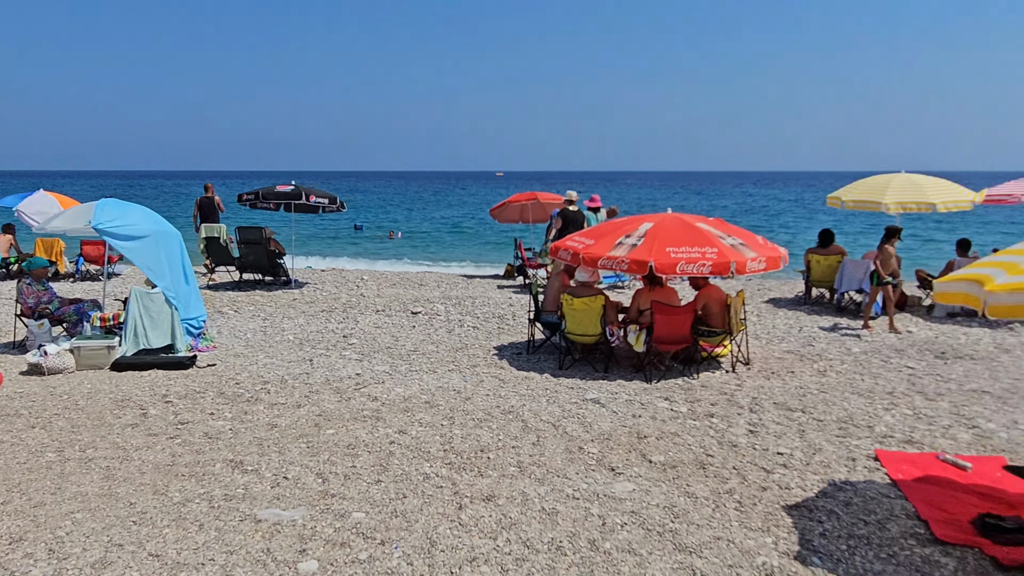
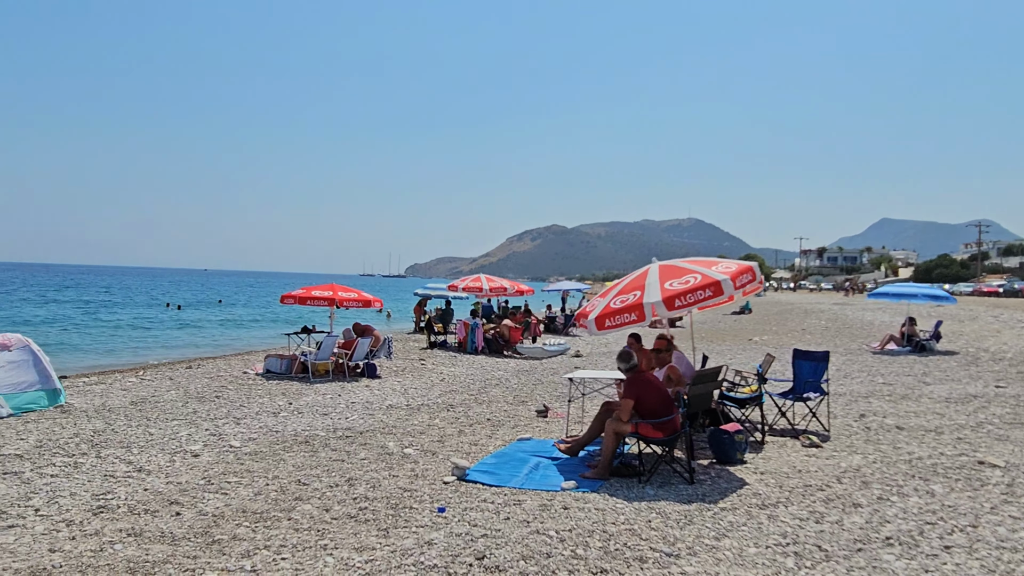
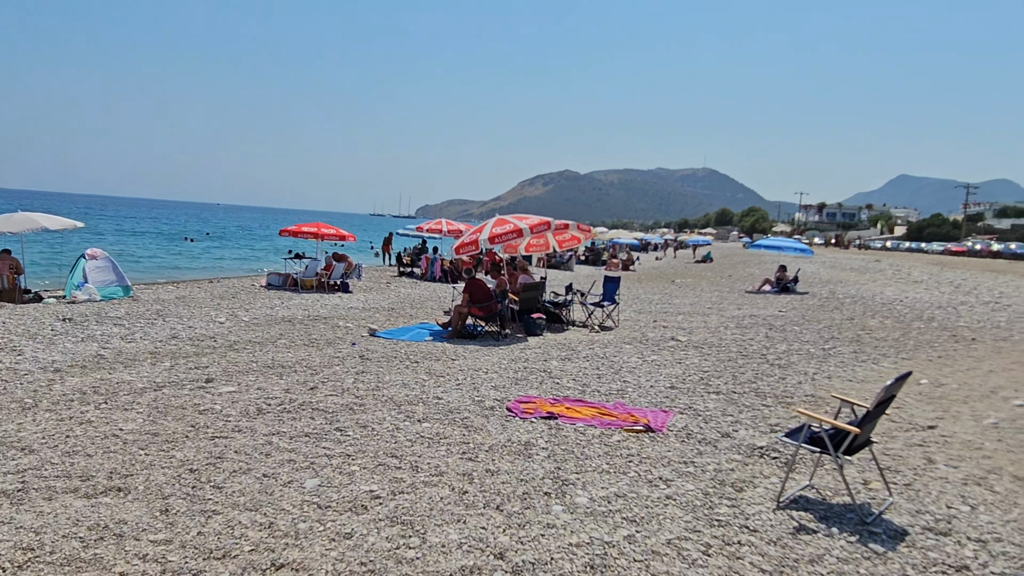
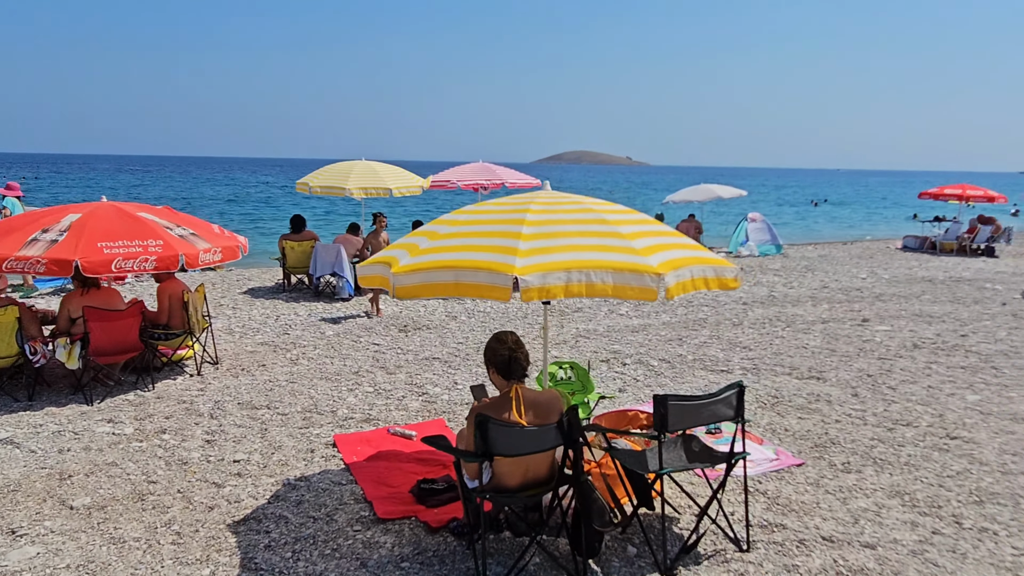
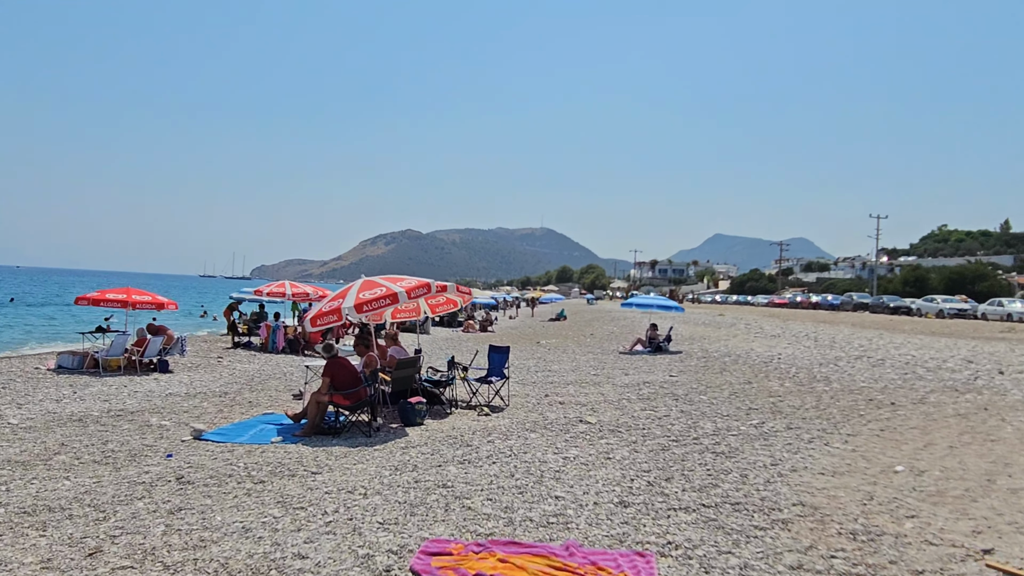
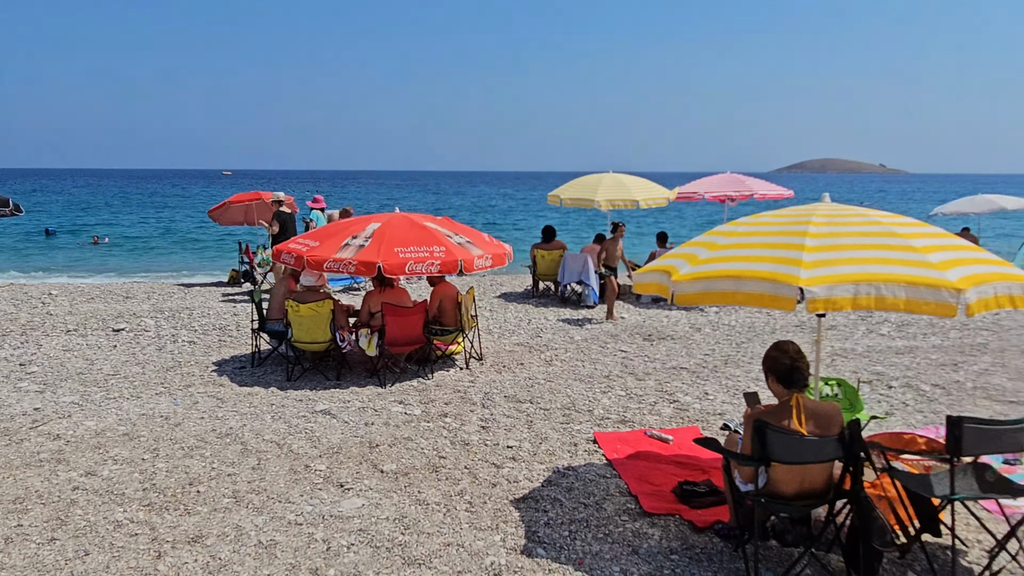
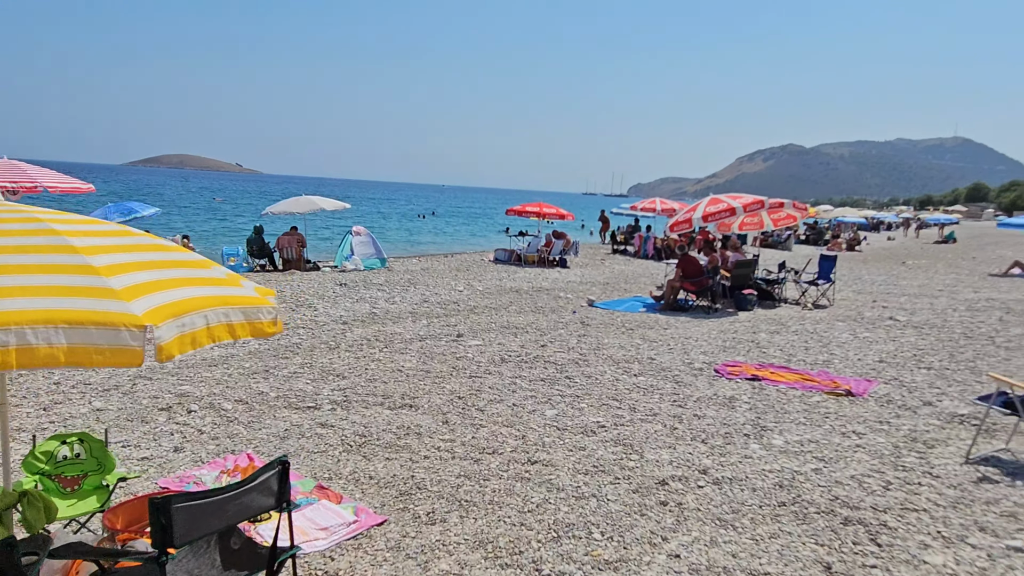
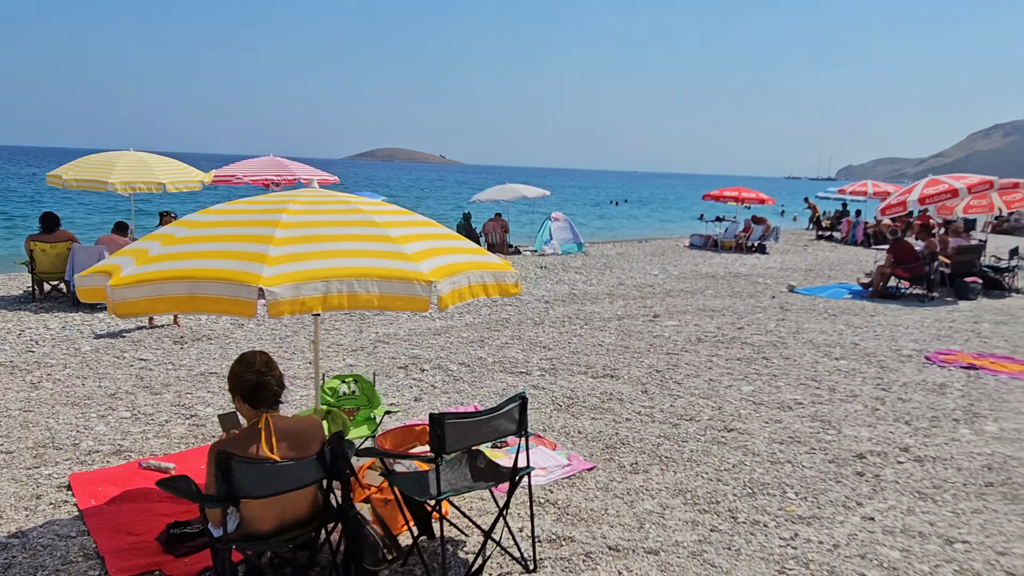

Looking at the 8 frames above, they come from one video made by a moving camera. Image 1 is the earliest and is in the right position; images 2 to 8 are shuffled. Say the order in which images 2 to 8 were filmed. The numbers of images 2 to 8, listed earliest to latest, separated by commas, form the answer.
6, 4, 8, 7, 3, 5, 2
